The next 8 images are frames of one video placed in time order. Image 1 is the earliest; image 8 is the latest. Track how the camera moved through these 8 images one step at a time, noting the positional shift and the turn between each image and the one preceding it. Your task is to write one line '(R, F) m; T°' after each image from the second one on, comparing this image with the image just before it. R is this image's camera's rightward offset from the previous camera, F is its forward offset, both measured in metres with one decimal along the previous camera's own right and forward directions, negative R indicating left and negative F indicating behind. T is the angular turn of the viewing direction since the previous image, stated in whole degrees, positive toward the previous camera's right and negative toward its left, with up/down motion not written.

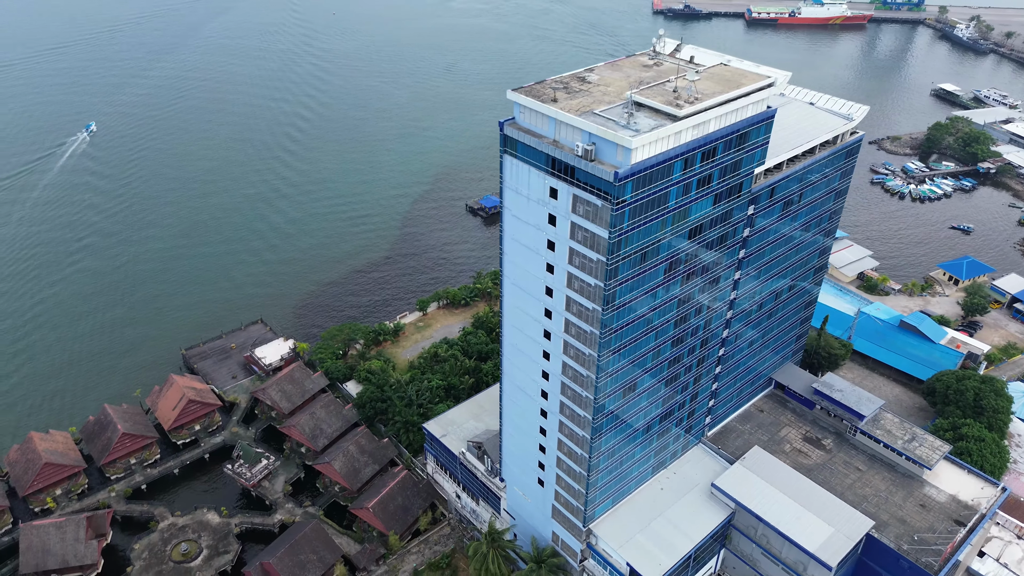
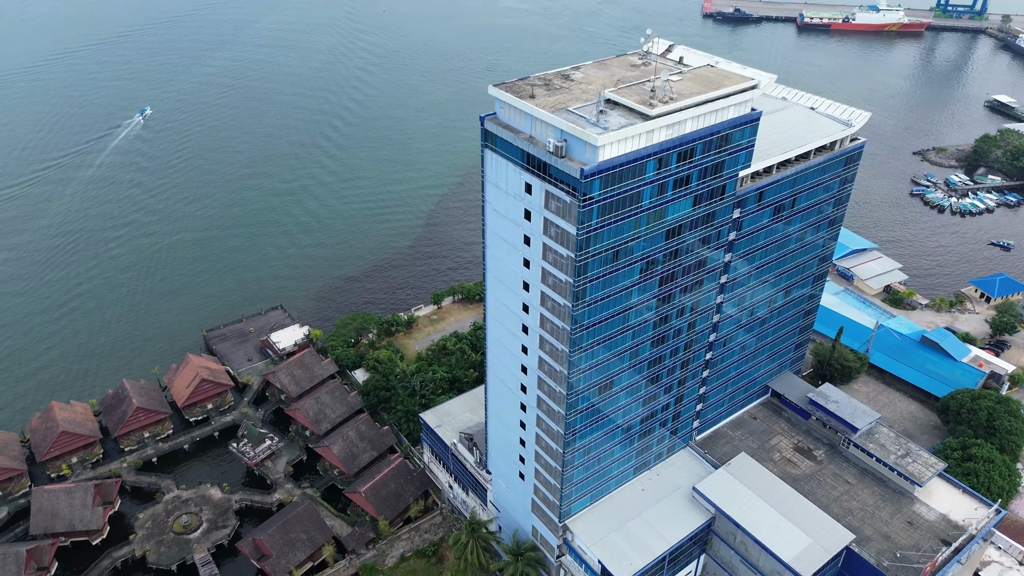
(+5.7, -0.6) m; -4°
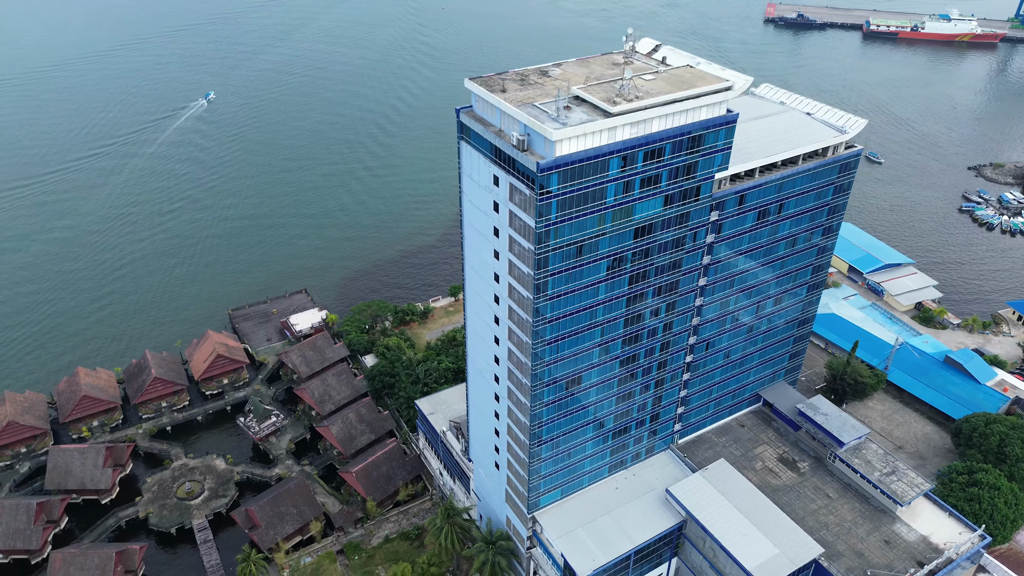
(+7.3, -0.7) m; -4°
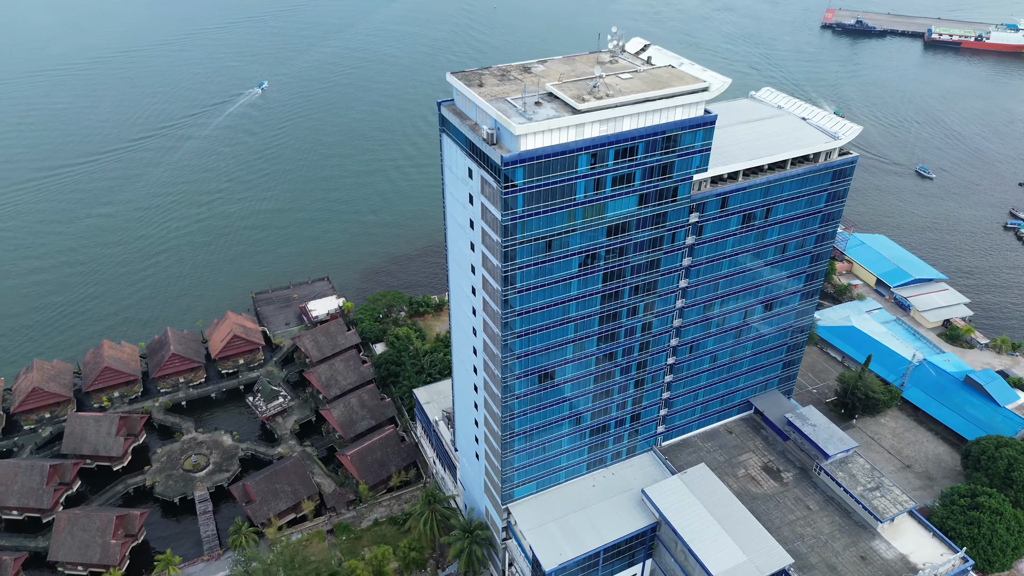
(+6.4, -0.7) m; -4°
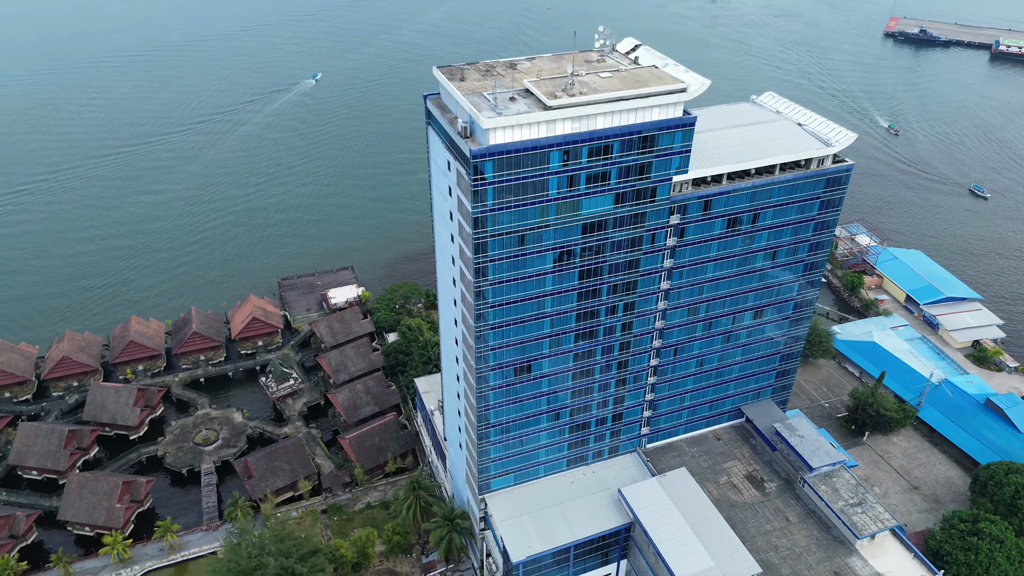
(+6.4, -0.8) m; -4°
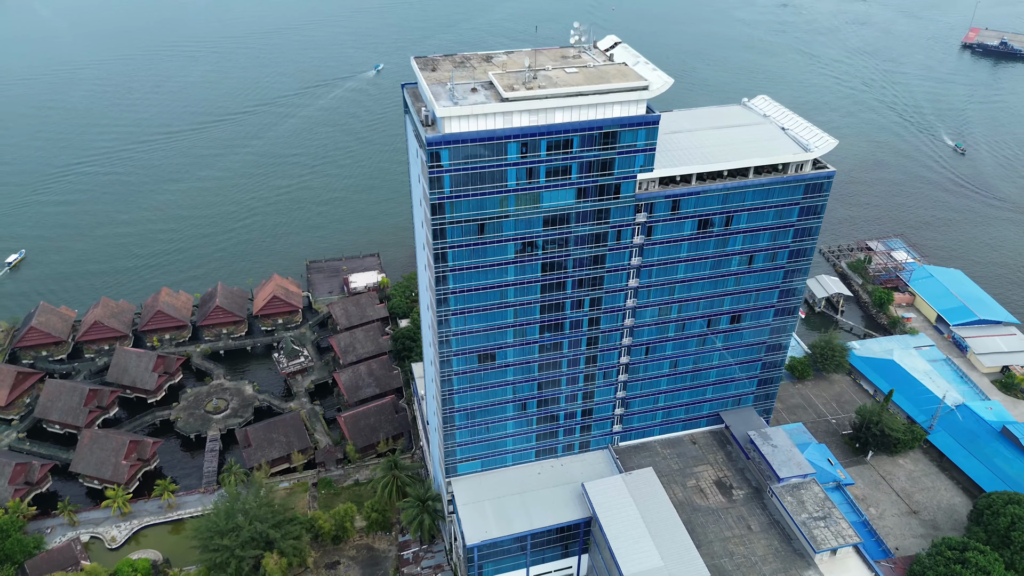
(+8.6, -1.0) m; -5°
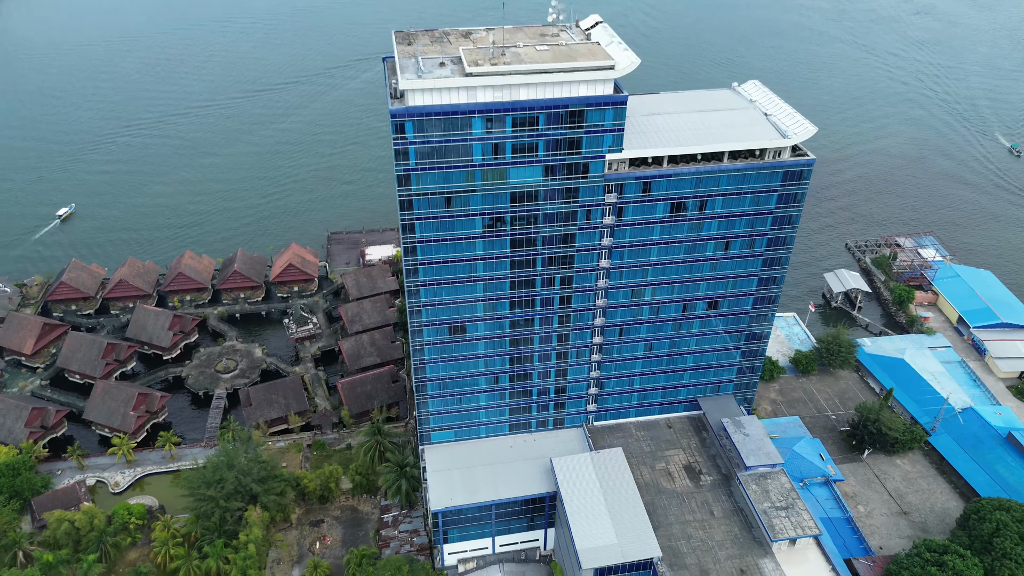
(+7.2, -0.9) m; -4°
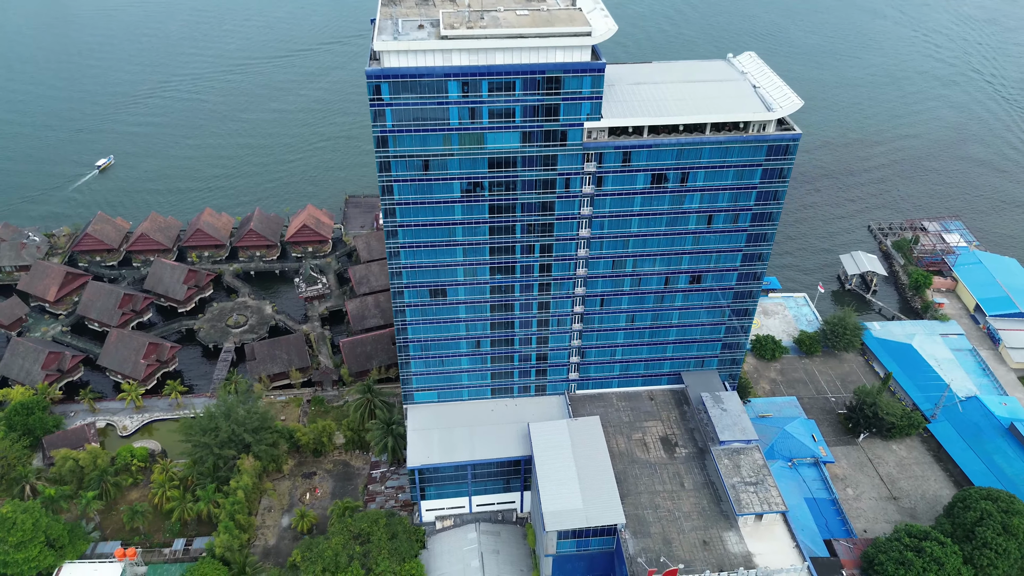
(+5.6, -0.7) m; -3°
